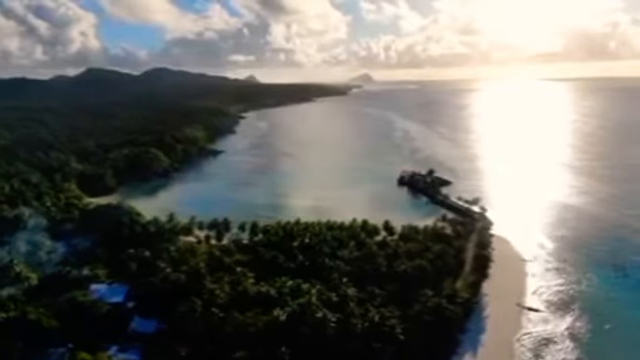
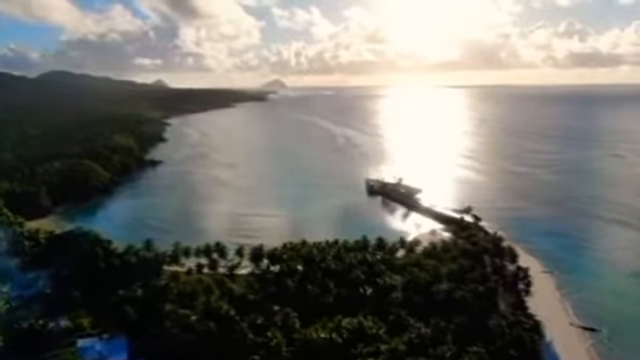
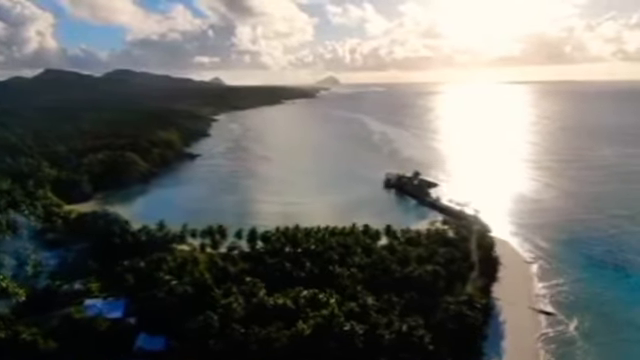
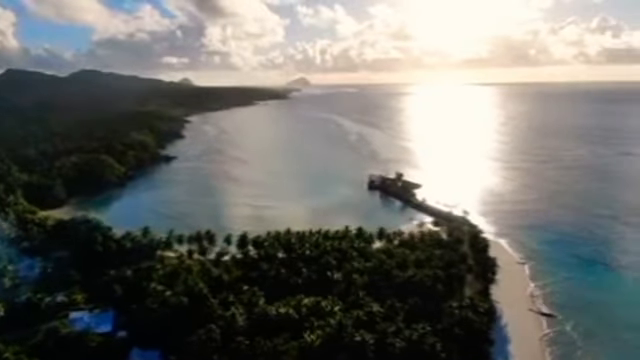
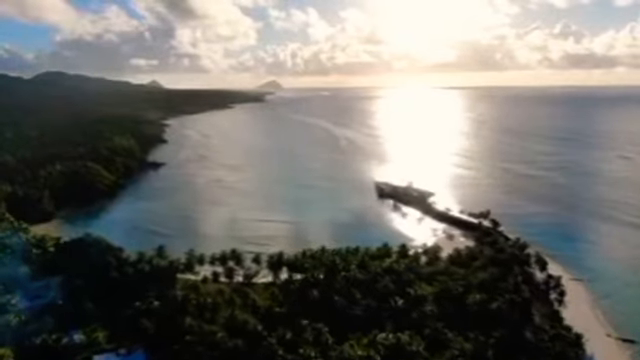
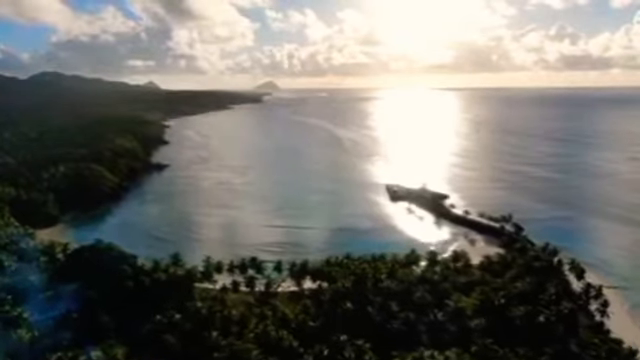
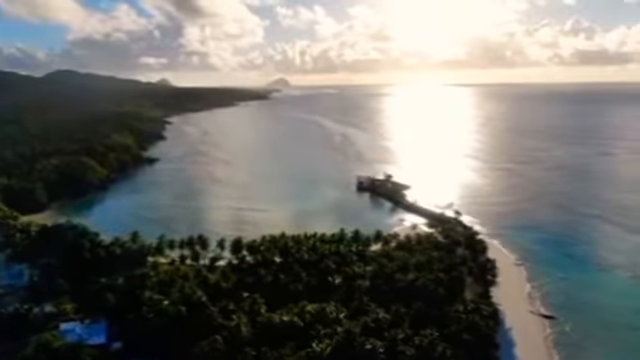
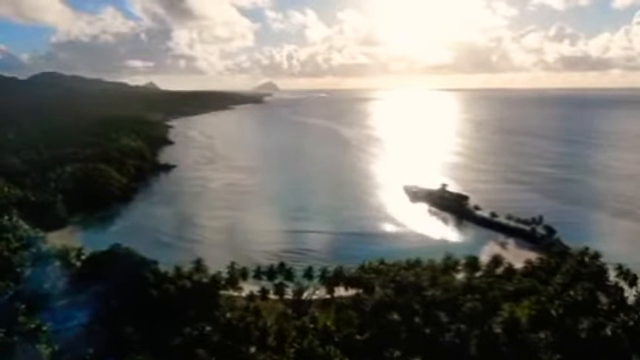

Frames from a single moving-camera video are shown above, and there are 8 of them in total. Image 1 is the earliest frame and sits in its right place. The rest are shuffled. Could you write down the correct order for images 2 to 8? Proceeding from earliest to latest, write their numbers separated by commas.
3, 4, 7, 2, 5, 6, 8
